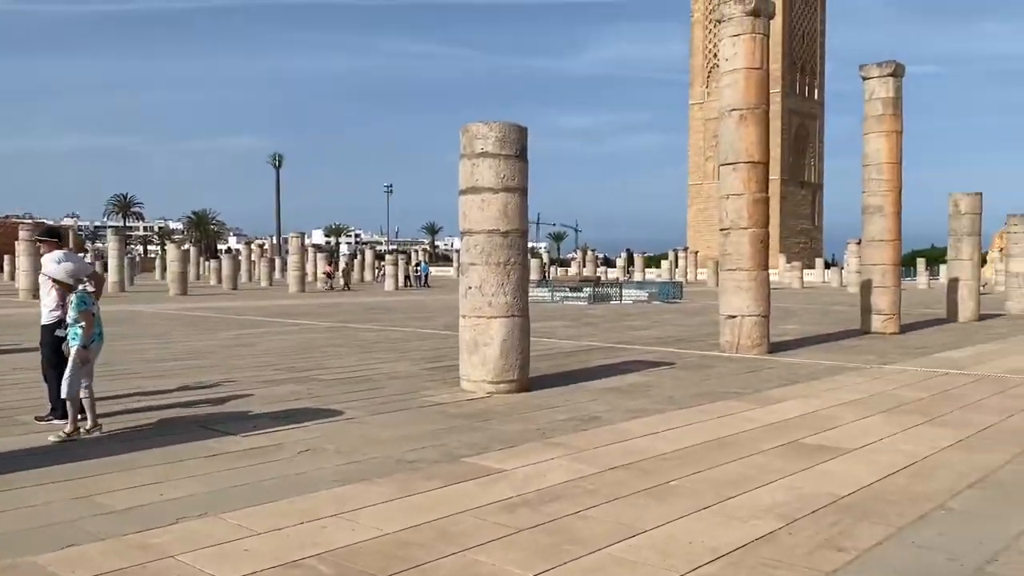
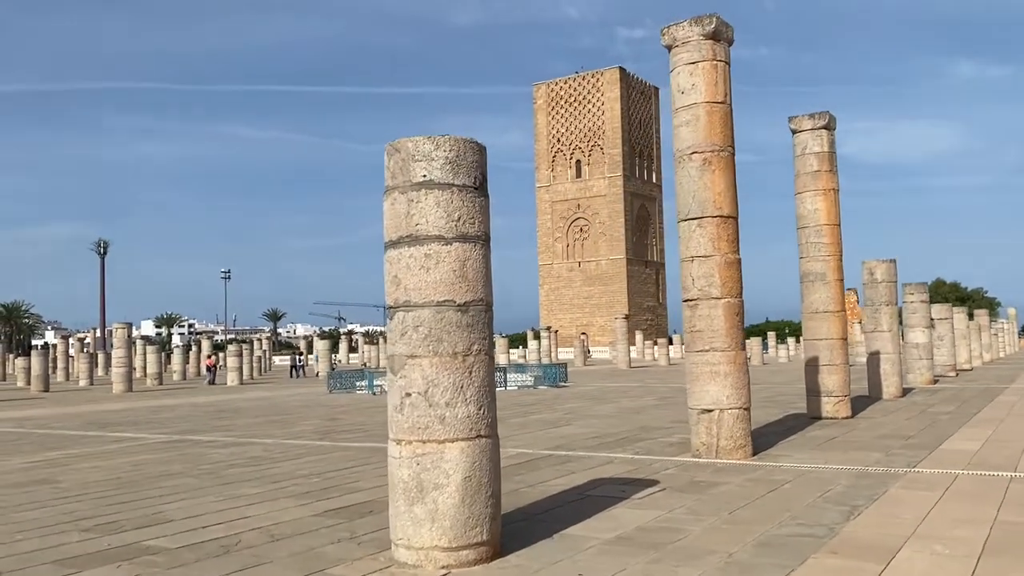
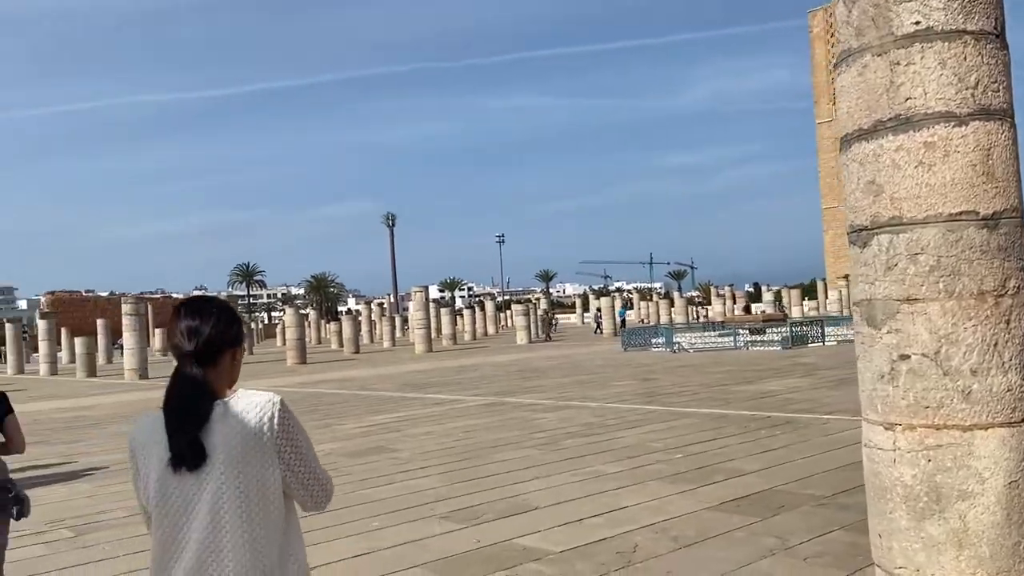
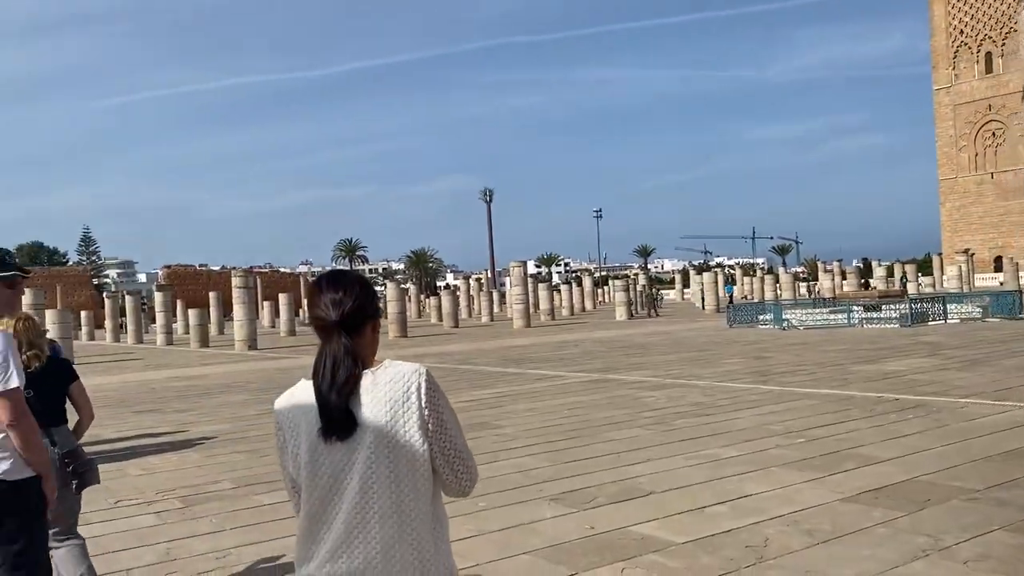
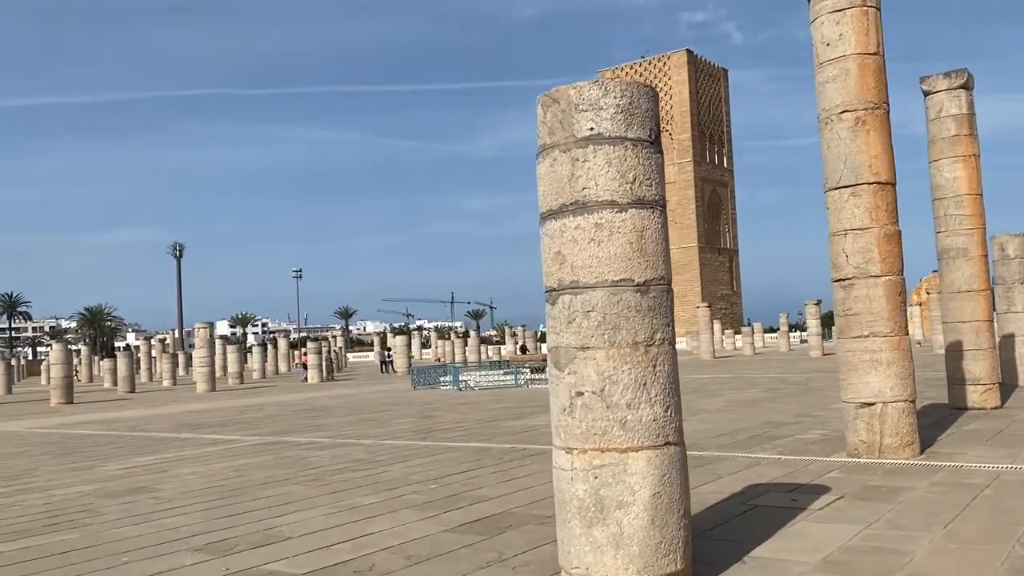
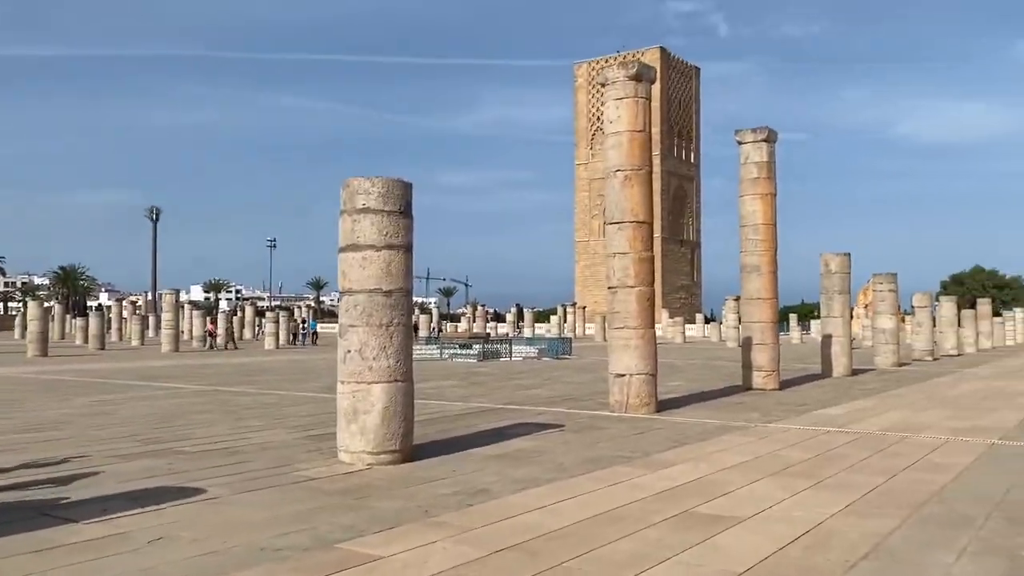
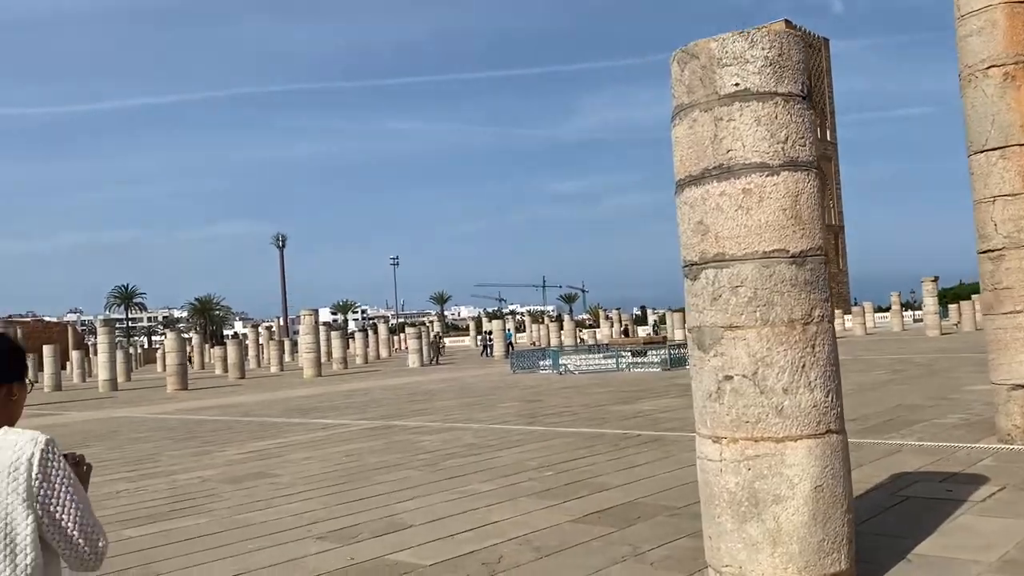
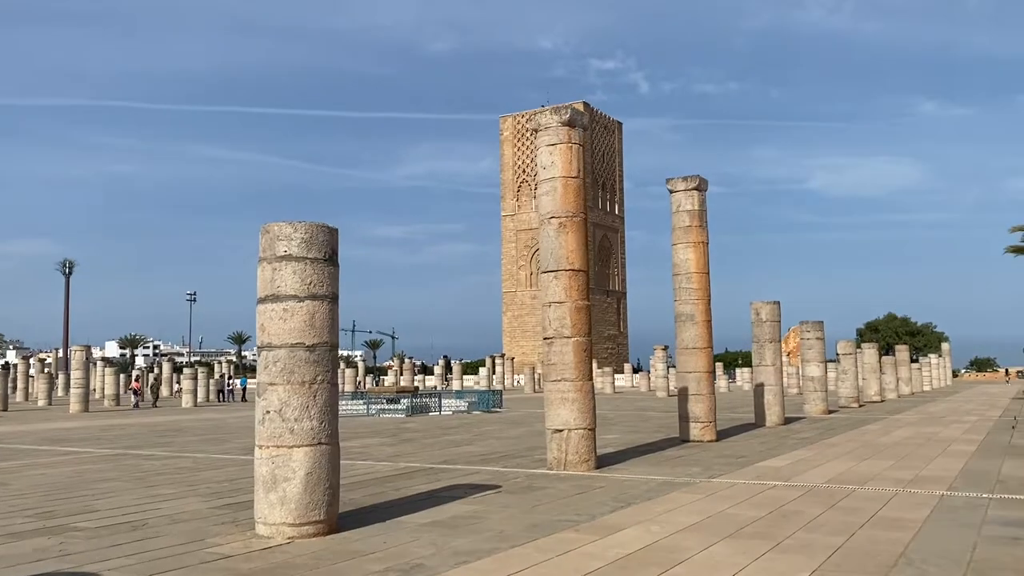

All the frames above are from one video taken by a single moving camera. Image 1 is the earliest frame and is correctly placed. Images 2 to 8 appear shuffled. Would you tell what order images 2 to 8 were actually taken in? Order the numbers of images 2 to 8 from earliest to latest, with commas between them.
6, 8, 2, 5, 7, 3, 4
